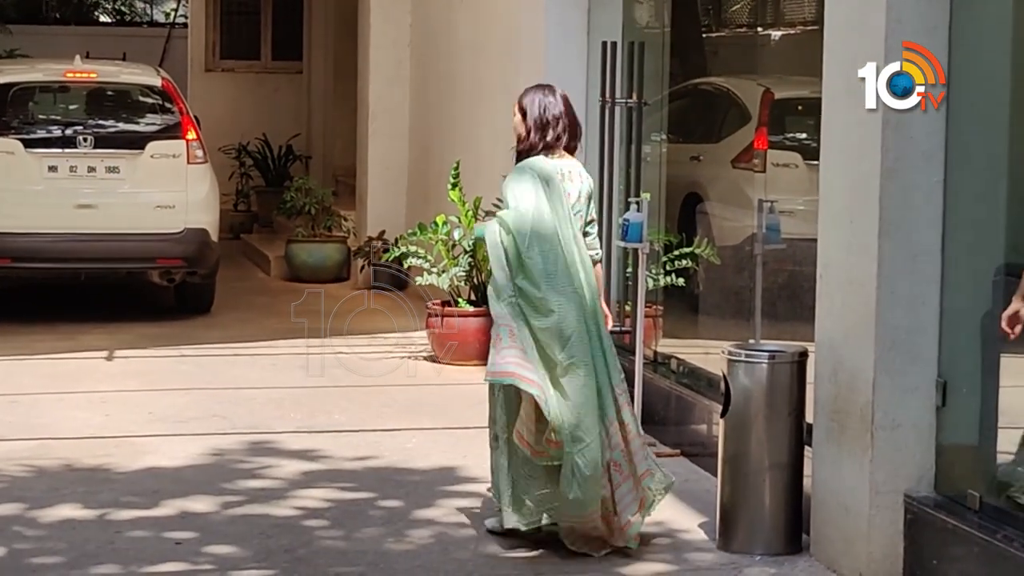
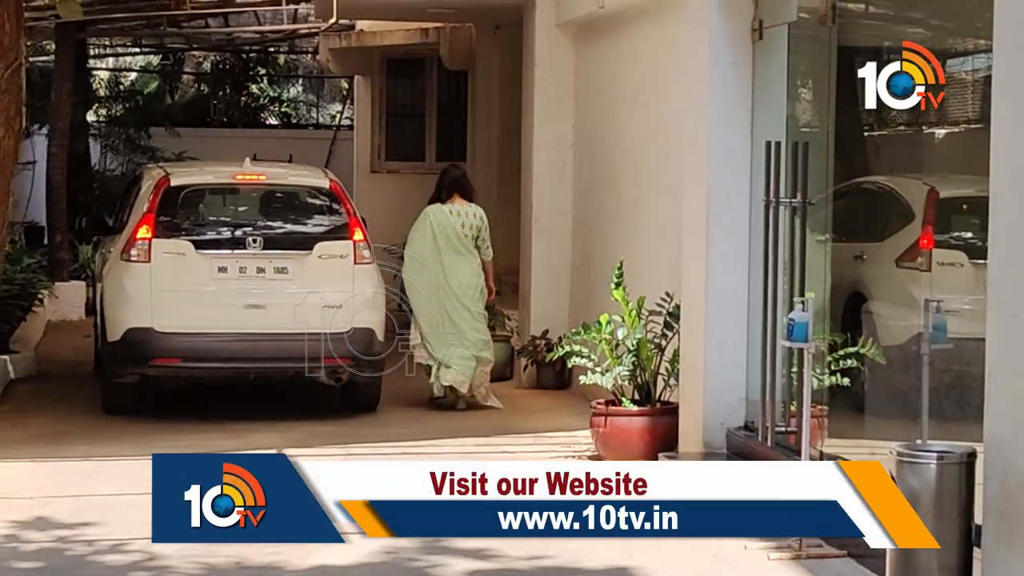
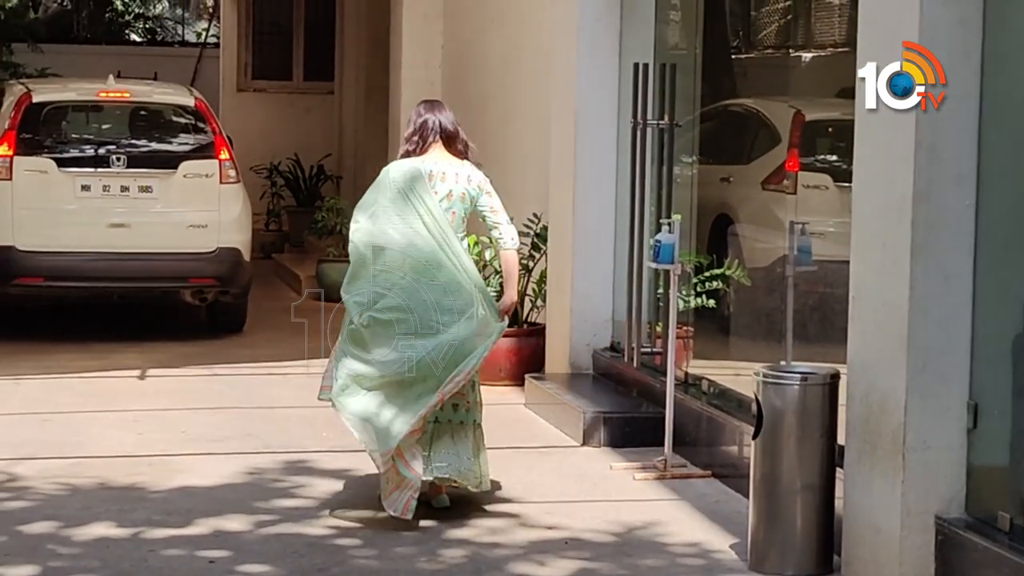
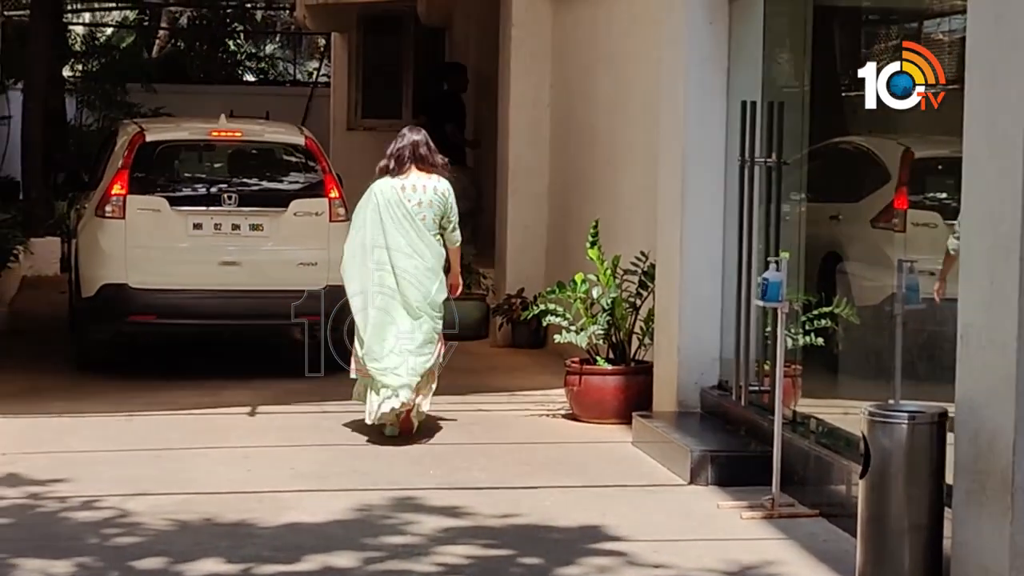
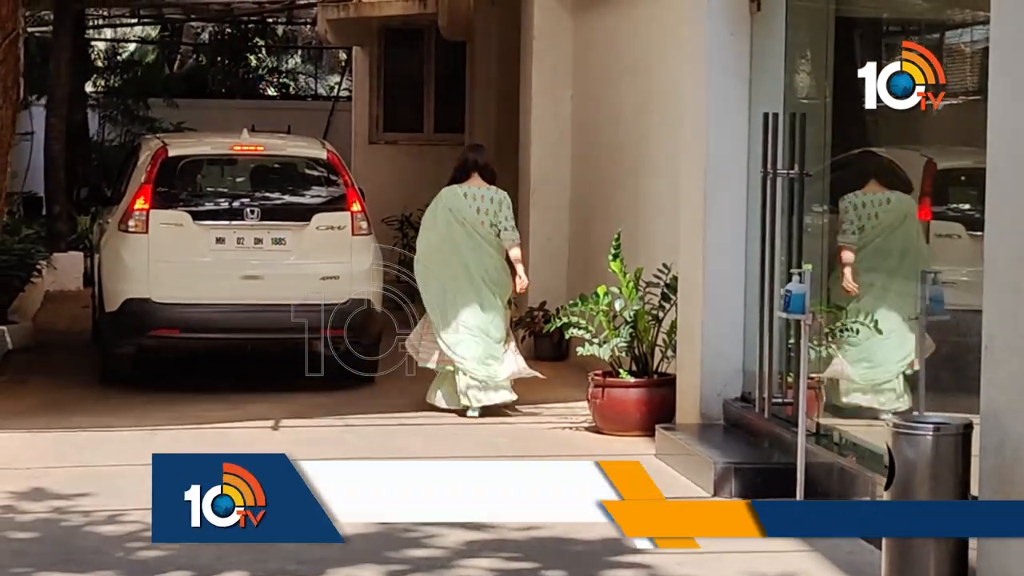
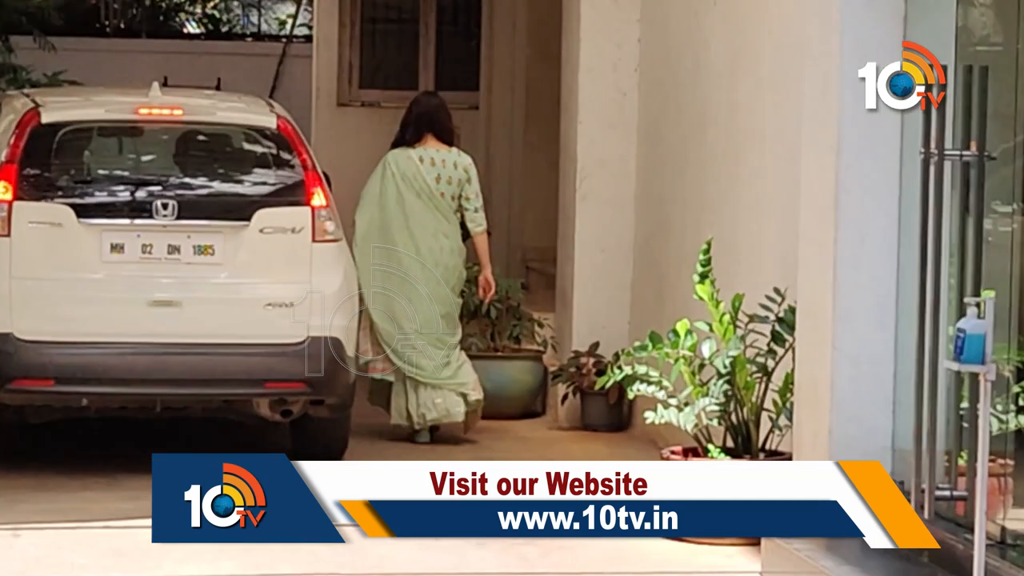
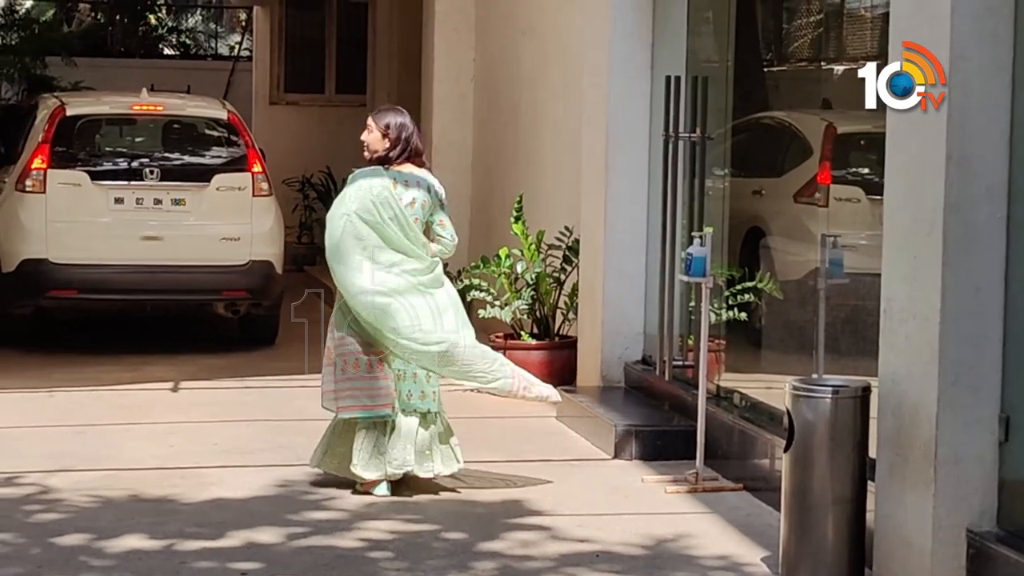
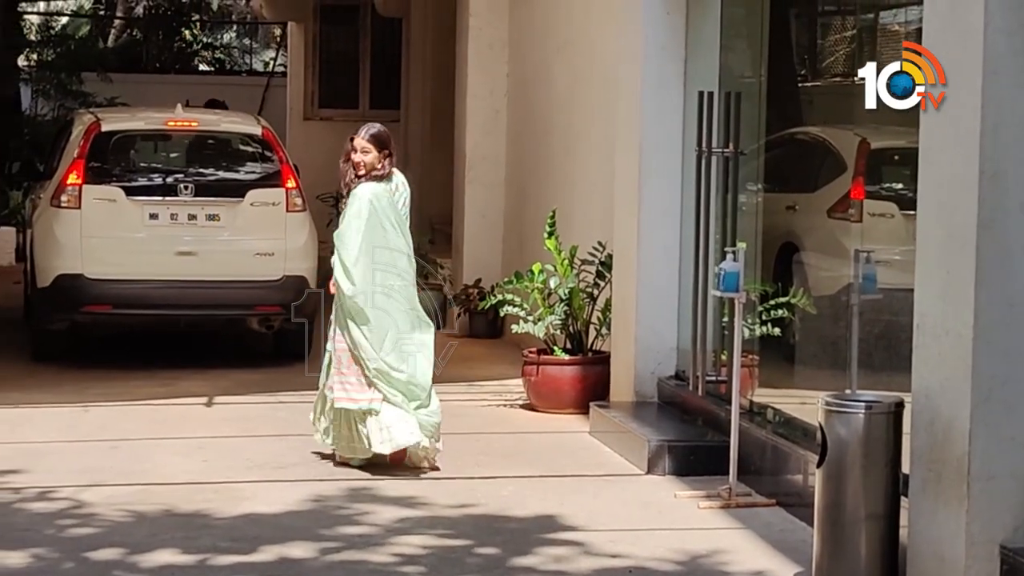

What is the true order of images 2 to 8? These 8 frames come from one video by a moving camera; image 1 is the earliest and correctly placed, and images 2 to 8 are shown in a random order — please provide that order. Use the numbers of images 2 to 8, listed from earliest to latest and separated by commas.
3, 7, 8, 4, 5, 2, 6
